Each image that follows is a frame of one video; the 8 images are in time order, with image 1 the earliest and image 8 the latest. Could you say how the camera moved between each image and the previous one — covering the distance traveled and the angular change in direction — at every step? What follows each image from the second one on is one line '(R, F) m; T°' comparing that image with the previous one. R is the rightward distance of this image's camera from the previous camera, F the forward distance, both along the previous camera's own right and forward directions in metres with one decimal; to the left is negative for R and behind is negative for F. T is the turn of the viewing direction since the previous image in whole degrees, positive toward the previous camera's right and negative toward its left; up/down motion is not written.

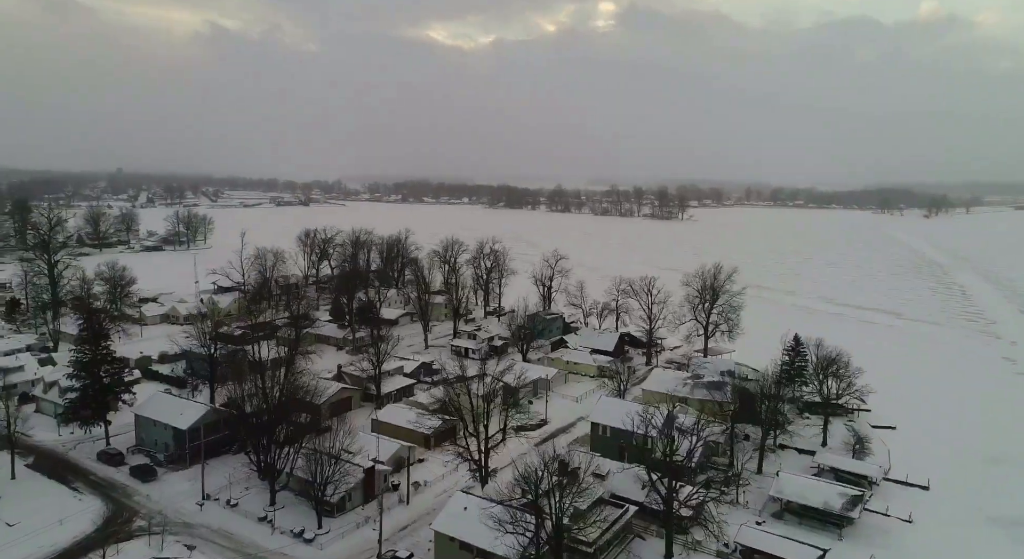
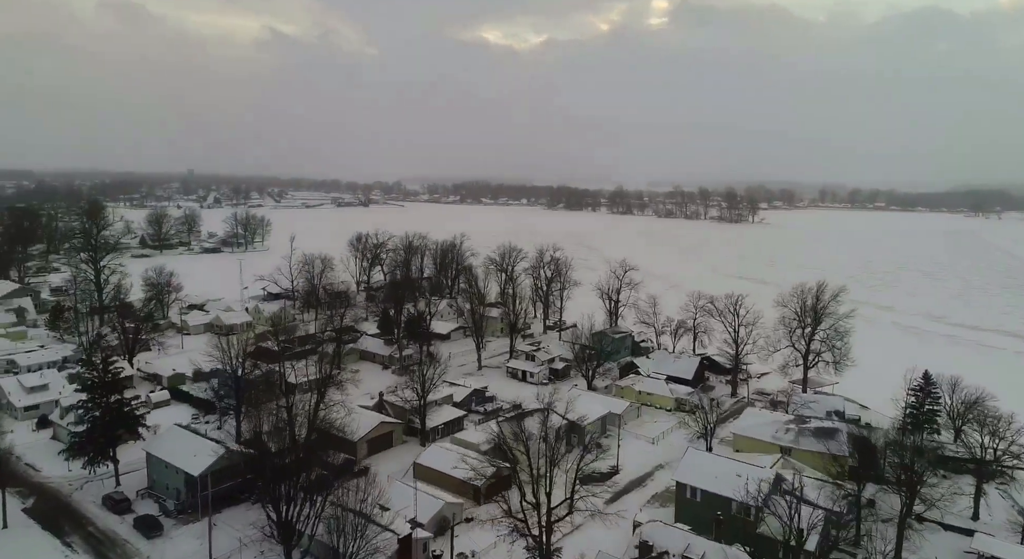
(-0.3, +3.7) m; -5°
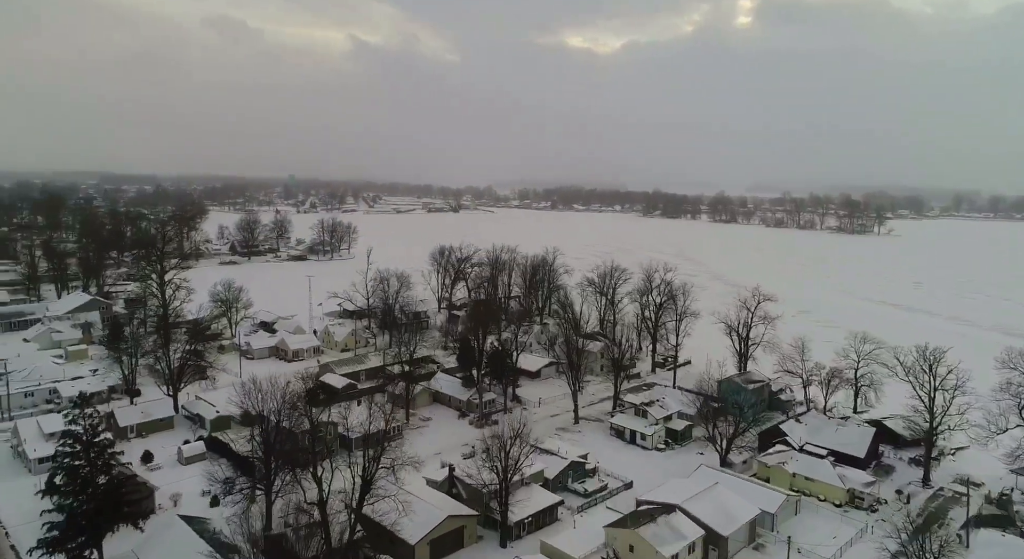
(-0.7, +6.1) m; -7°
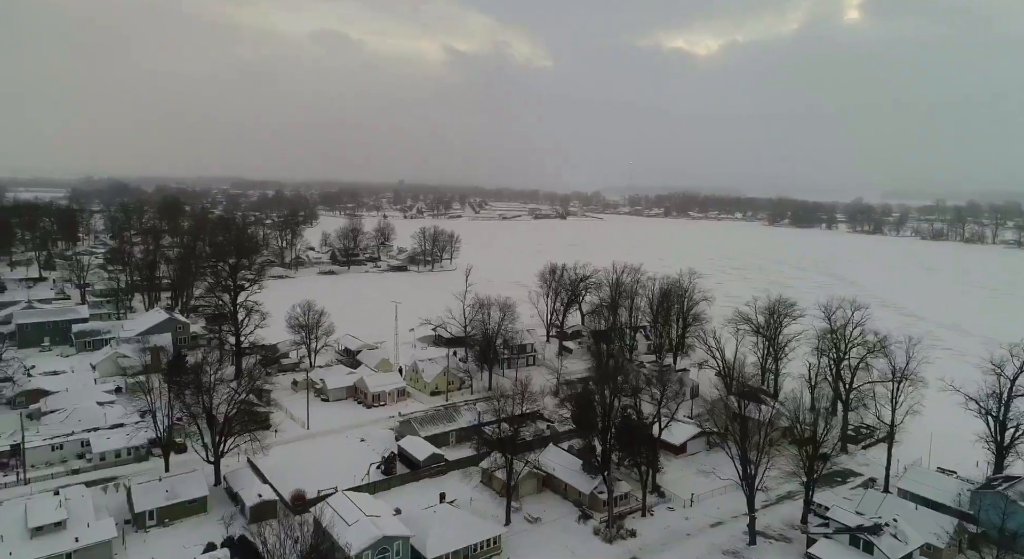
(-1.1, +7.8) m; -8°
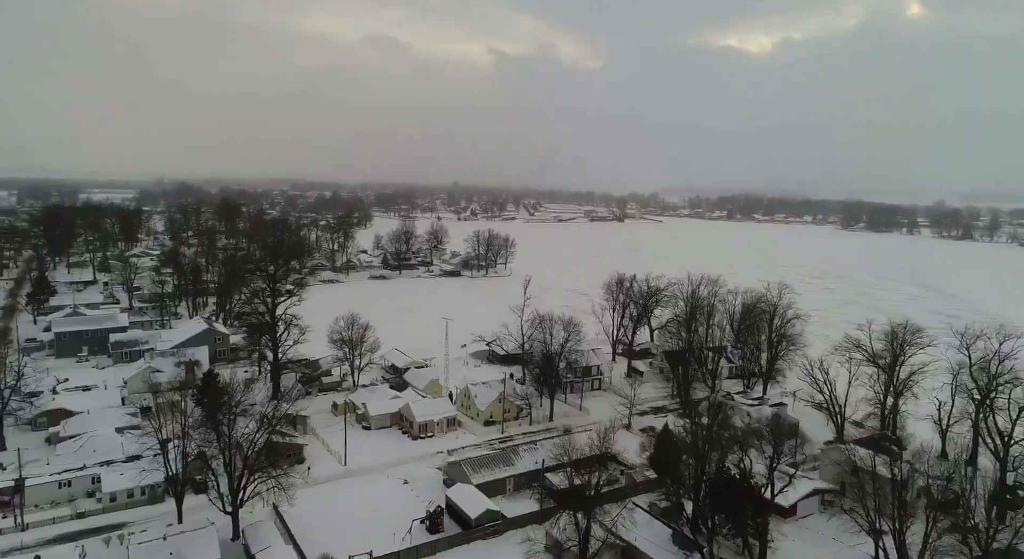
(-0.5, +4.0) m; -4°
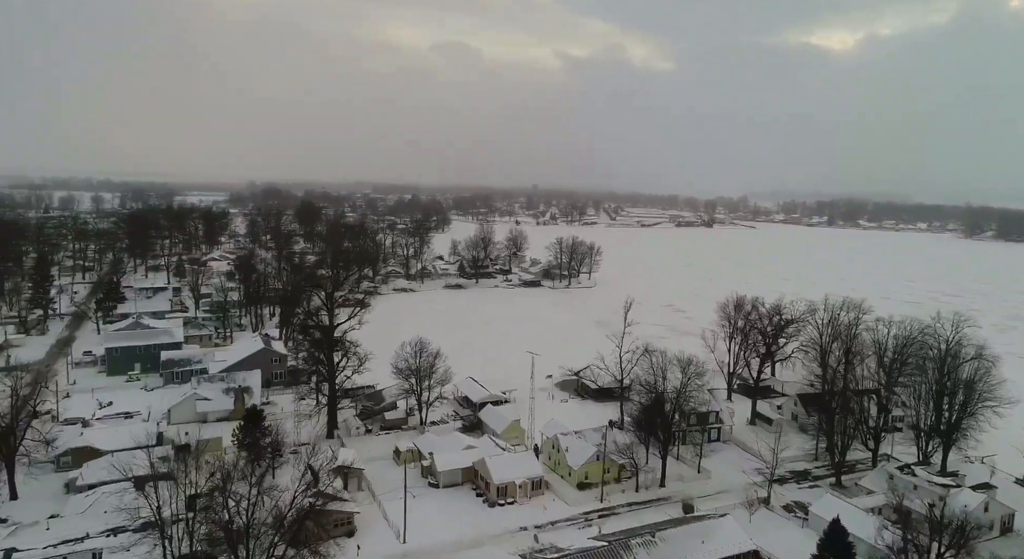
(-0.9, +5.8) m; -6°
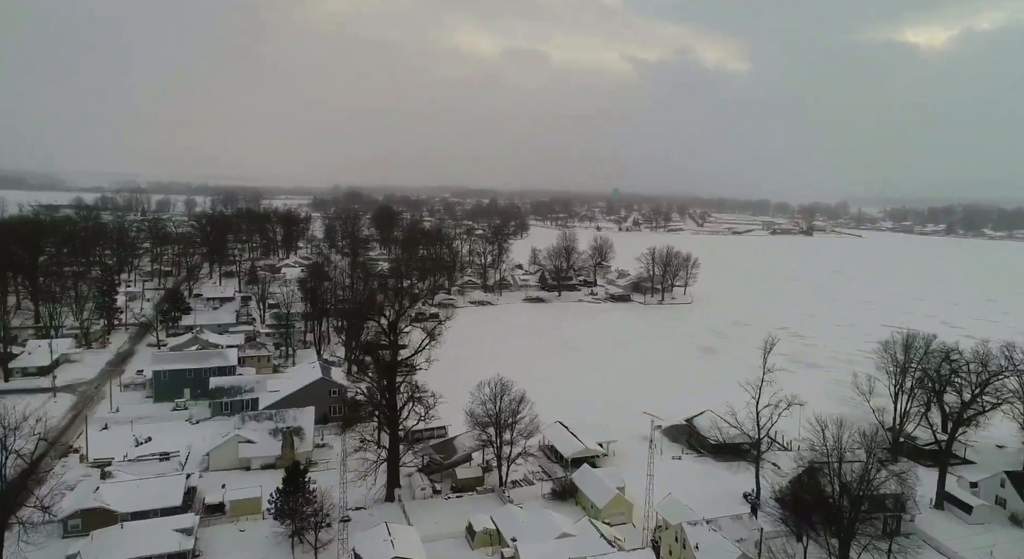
(-1.0, +5.9) m; -6°
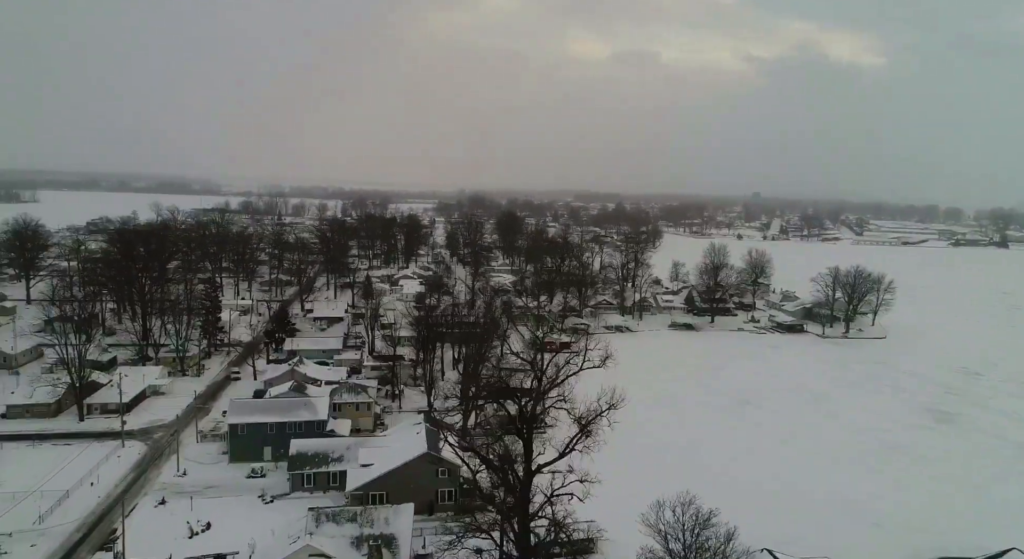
(-1.8, +8.9) m; -9°
